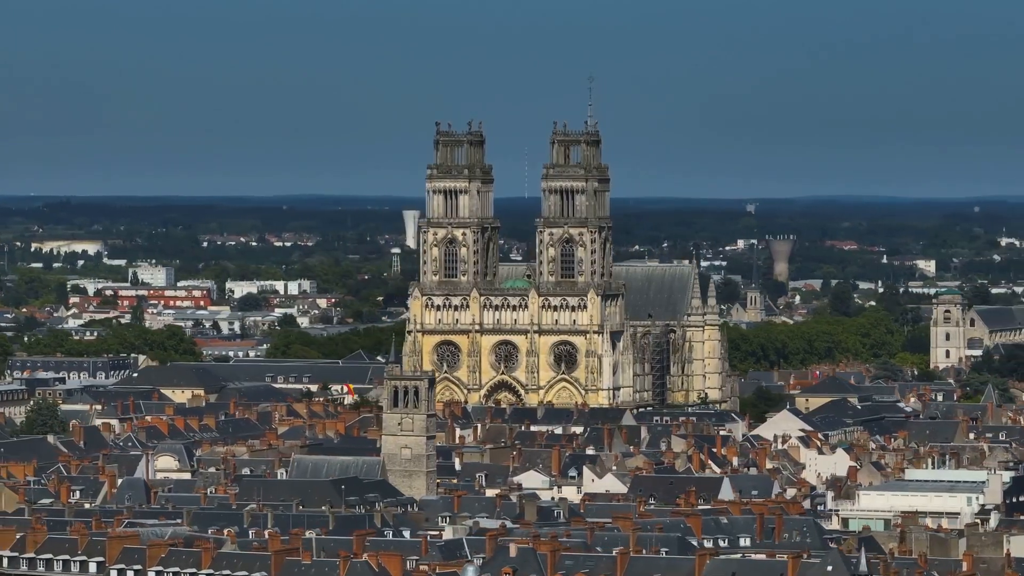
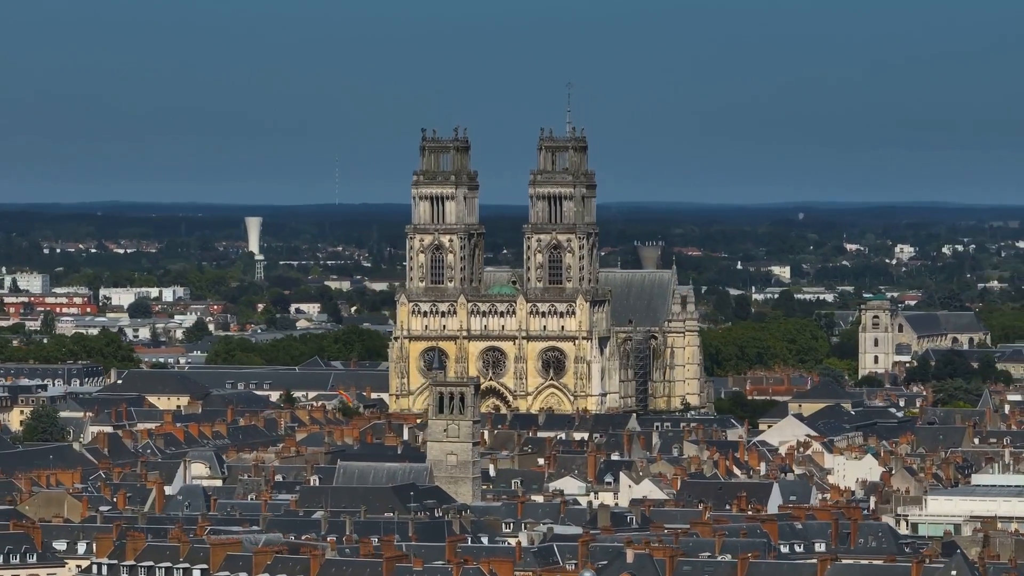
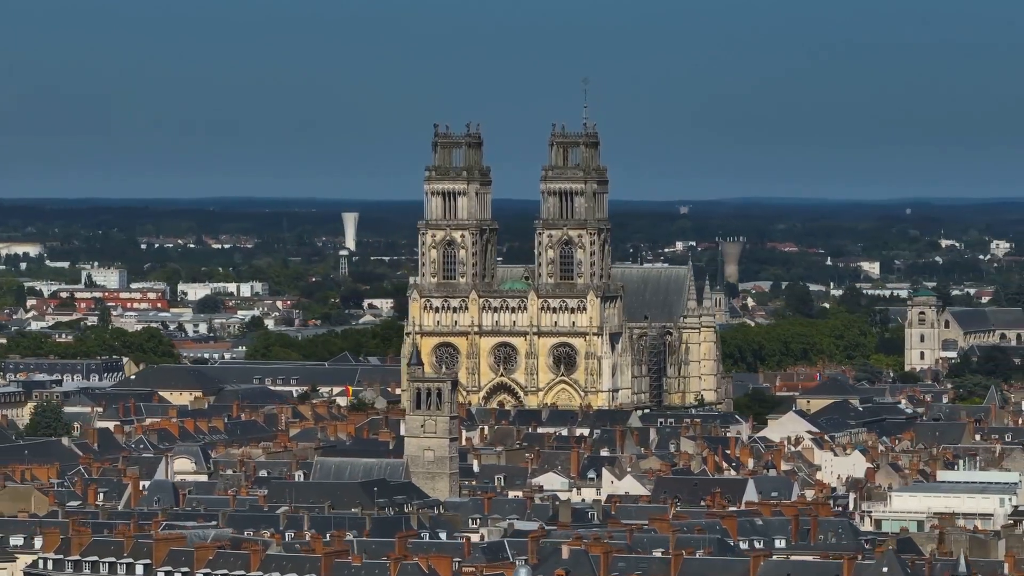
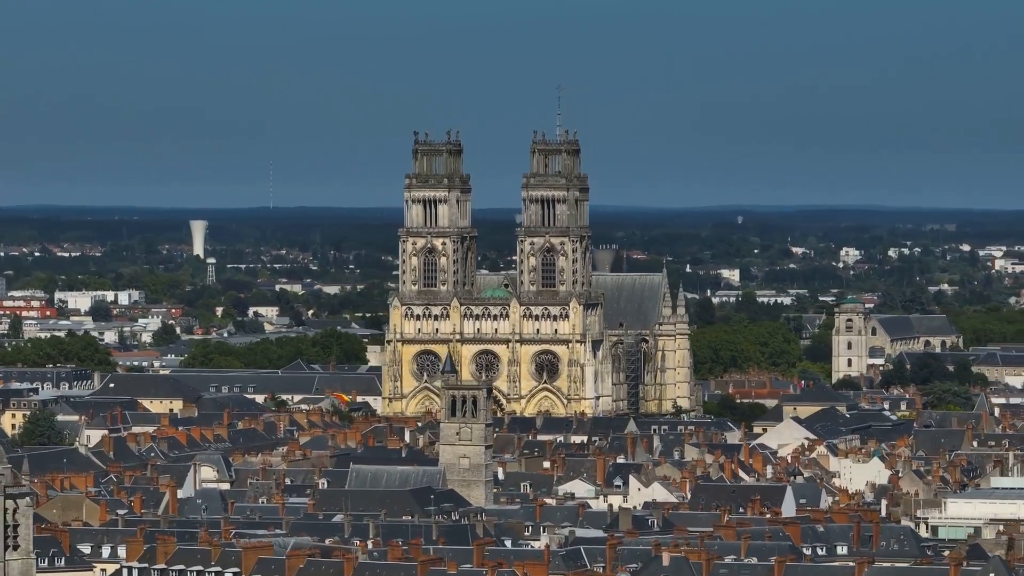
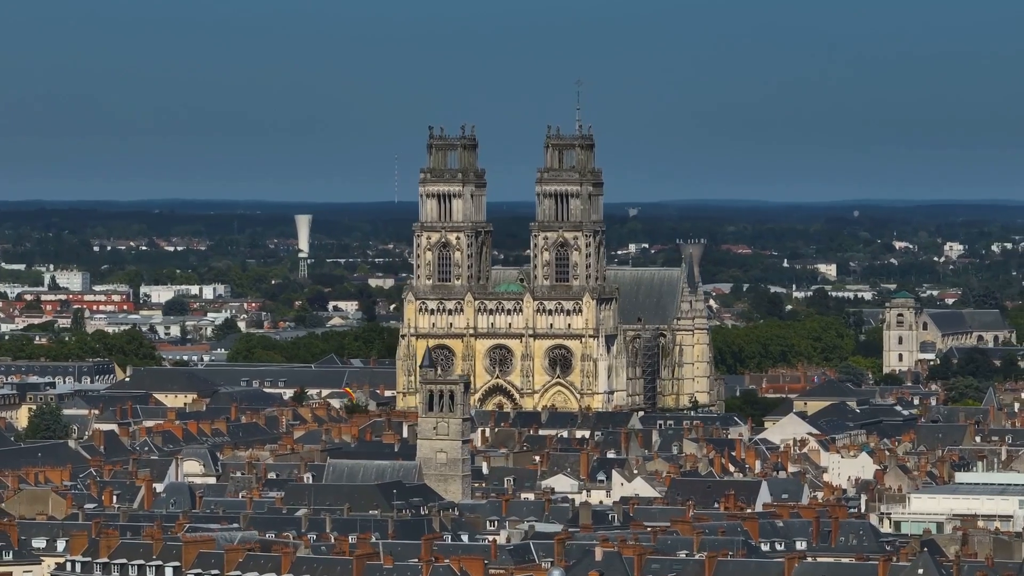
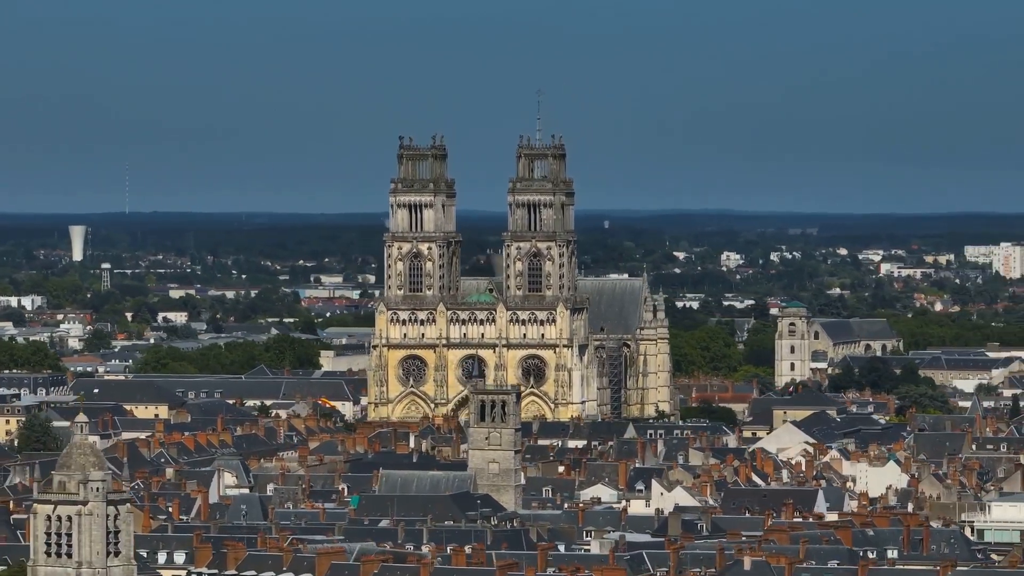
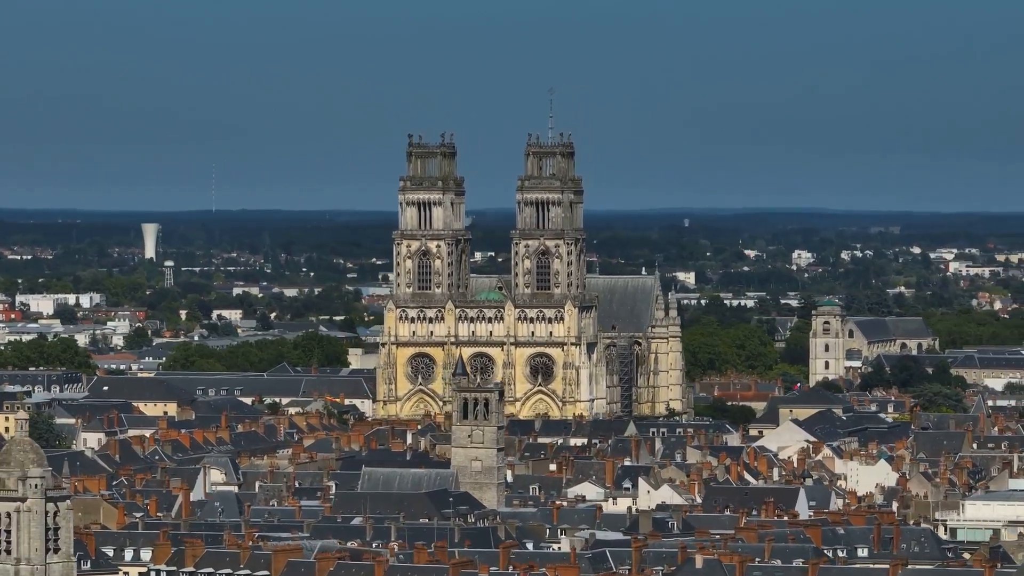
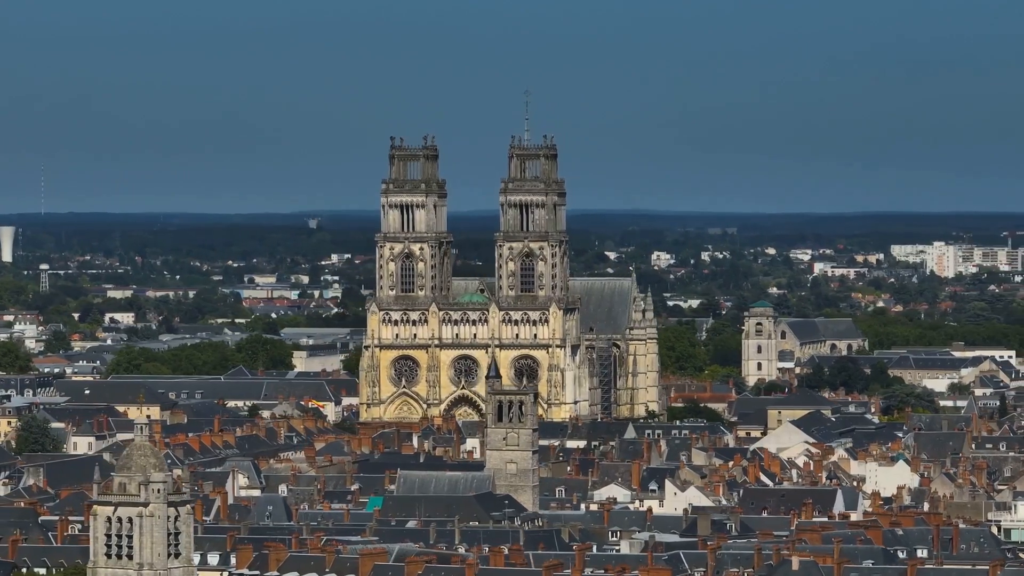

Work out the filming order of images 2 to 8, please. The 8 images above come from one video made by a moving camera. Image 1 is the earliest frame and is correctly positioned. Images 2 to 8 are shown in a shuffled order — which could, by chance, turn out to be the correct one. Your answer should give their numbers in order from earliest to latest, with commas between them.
3, 5, 2, 4, 7, 6, 8
